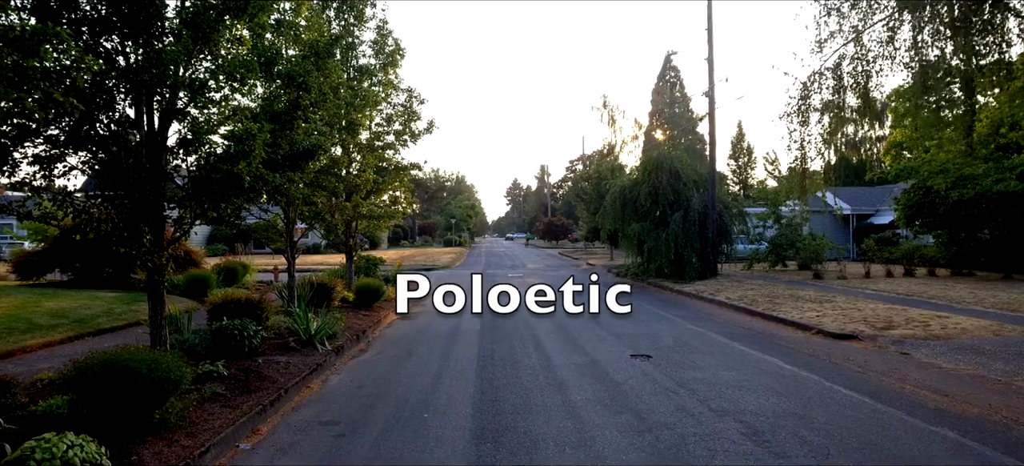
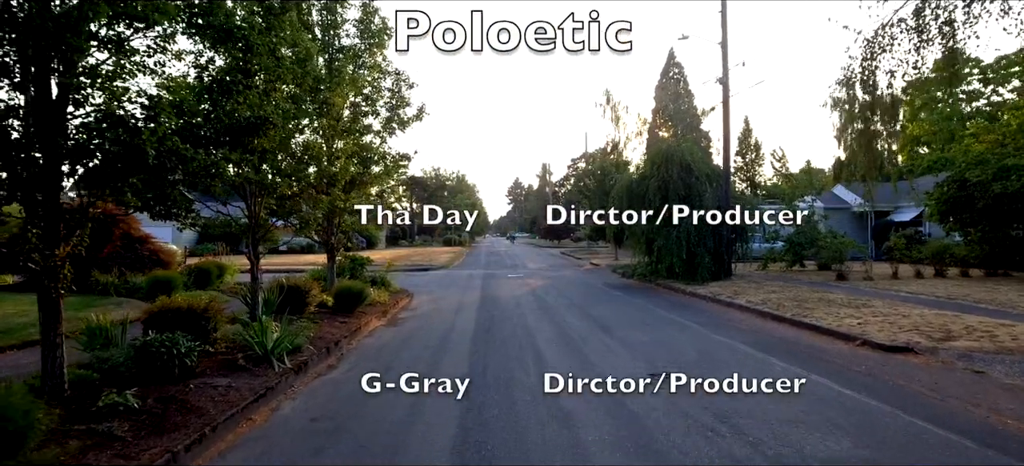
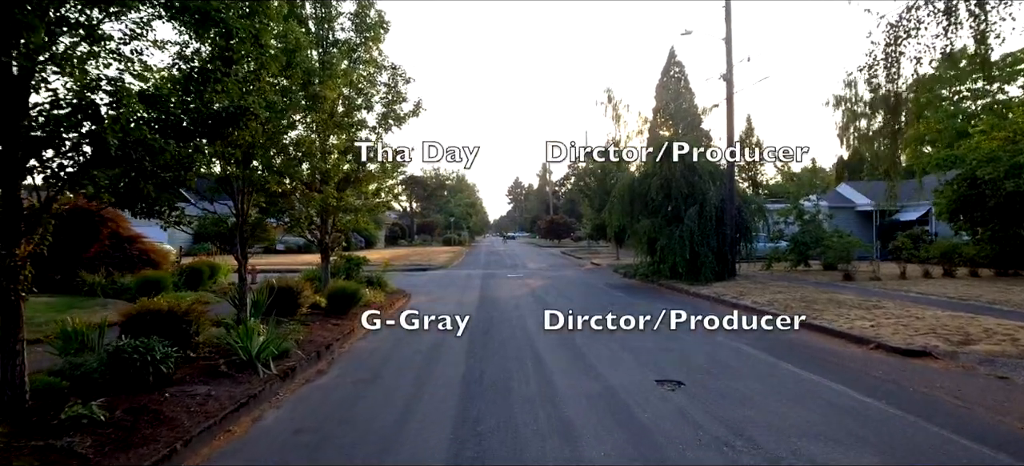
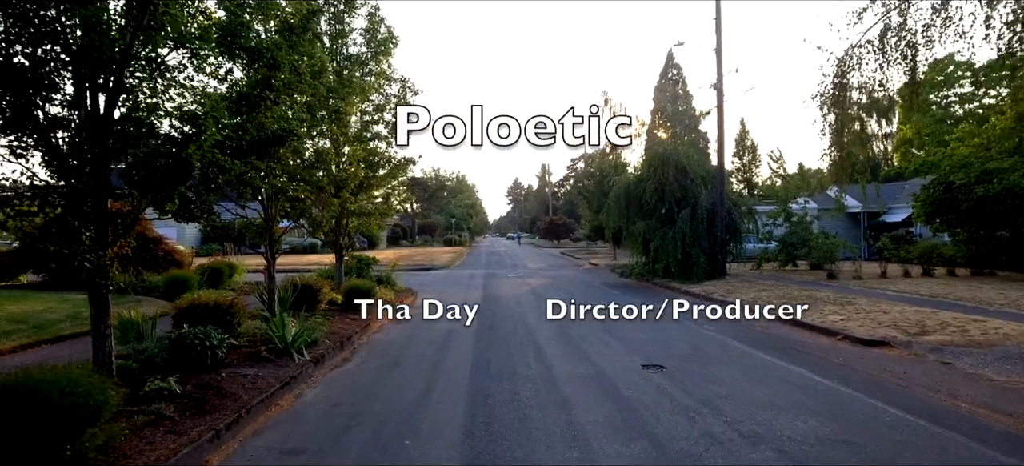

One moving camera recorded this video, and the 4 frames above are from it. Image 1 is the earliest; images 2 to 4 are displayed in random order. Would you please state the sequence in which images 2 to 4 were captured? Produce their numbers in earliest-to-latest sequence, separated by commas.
4, 2, 3
